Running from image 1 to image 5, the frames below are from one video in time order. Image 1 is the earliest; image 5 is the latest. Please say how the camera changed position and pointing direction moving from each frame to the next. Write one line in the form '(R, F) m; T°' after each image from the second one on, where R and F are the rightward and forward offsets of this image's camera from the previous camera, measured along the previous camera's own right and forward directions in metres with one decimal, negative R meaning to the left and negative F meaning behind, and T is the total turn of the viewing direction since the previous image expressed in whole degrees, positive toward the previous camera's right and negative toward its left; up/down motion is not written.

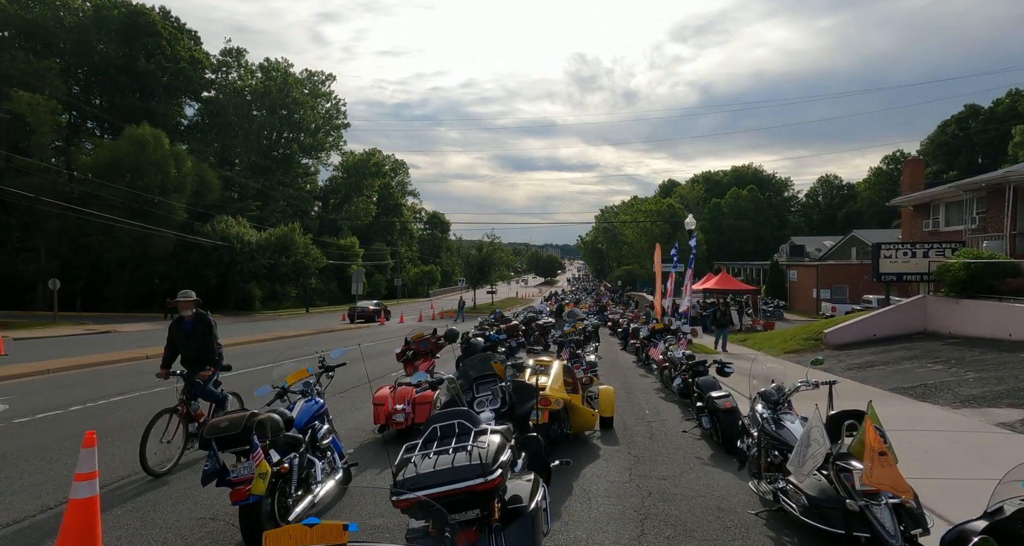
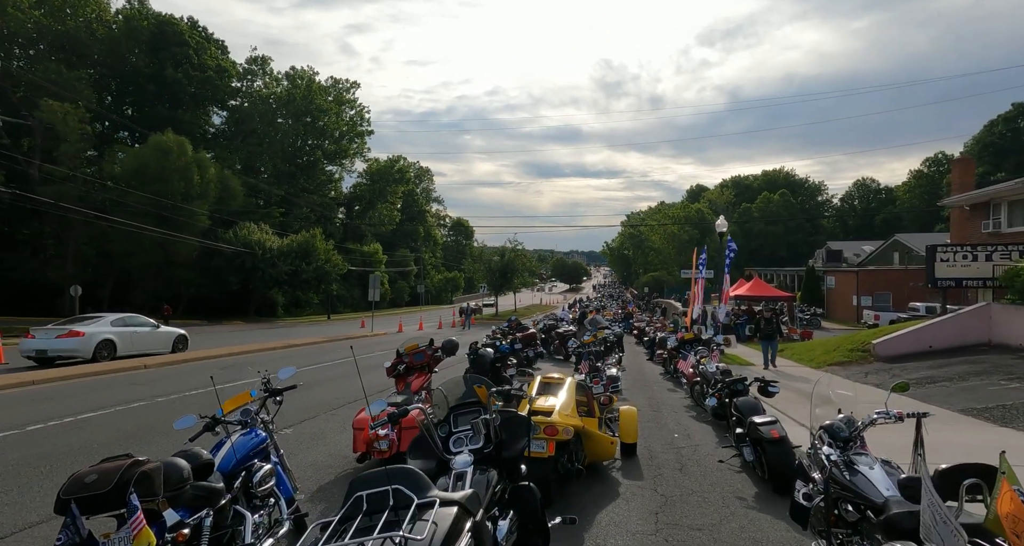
(+0.2, +1.1) m; -3°
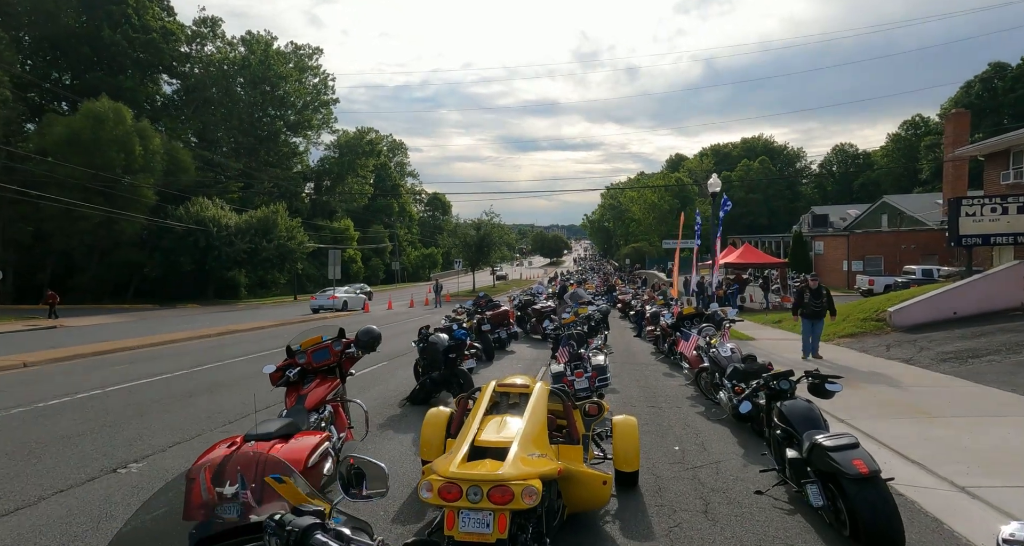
(+0.3, +2.3) m; +2°
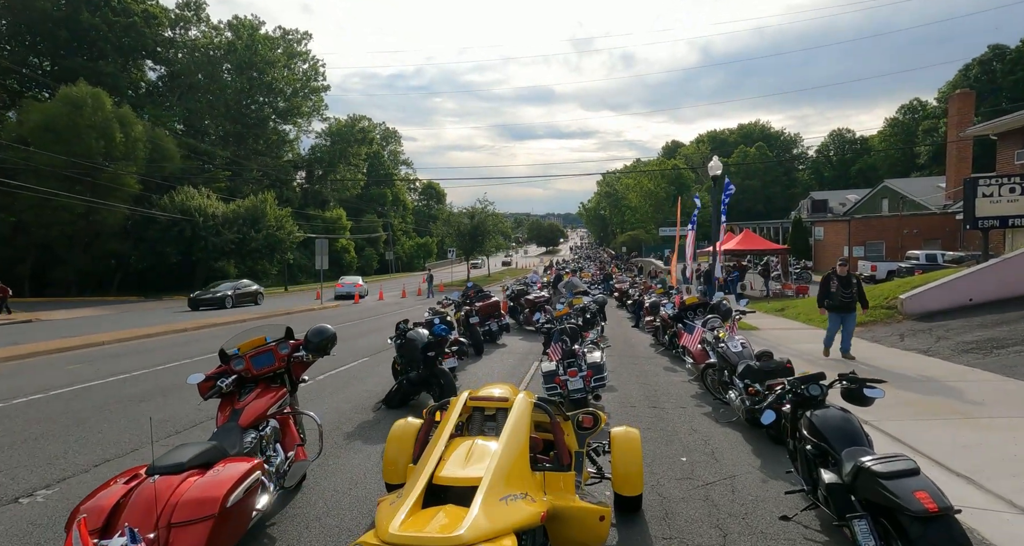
(+0.1, +0.8) m; 0°
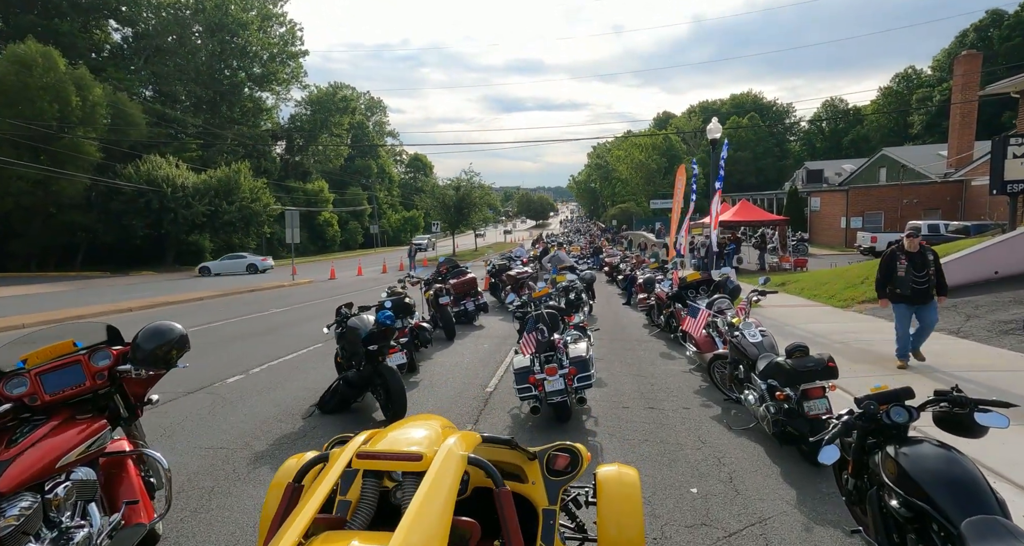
(+0.3, +1.5) m; +1°
